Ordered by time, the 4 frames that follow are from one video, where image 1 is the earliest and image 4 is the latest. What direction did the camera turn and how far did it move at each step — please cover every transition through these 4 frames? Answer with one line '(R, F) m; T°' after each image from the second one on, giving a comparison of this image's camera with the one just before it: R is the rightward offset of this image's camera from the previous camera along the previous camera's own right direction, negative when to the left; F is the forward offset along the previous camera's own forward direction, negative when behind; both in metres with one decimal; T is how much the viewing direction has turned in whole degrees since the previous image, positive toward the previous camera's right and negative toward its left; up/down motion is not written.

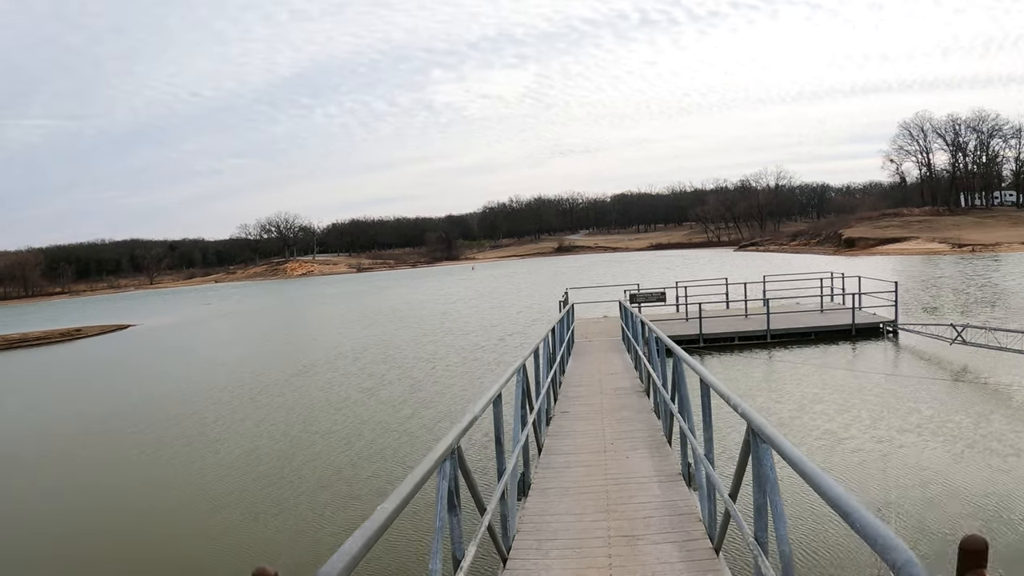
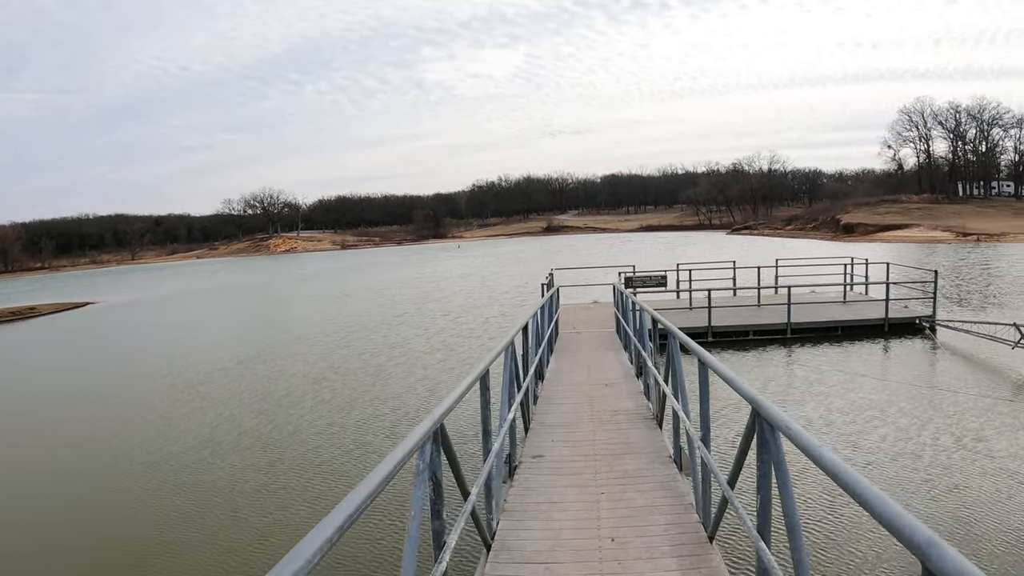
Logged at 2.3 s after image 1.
(+0.2, +2.2) m; +1°
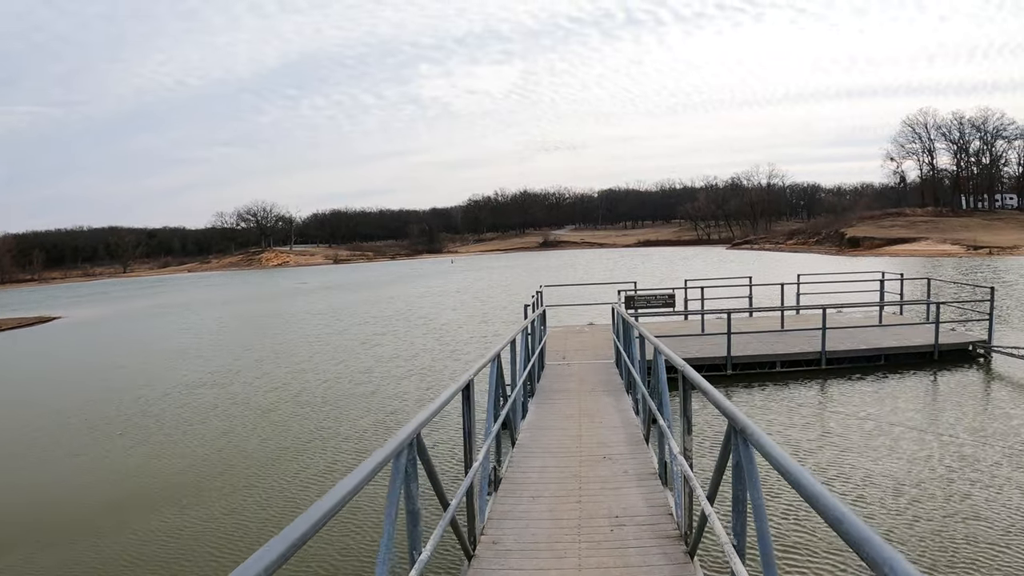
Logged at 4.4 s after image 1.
(+0.3, +1.9) m; 0°
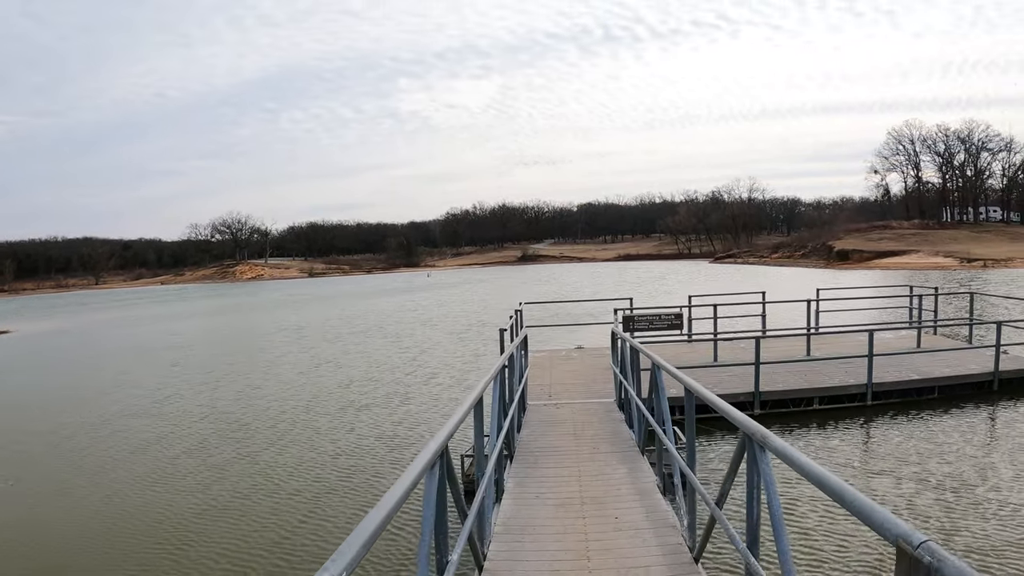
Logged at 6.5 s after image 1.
(+0.1, +1.8) m; +2°
